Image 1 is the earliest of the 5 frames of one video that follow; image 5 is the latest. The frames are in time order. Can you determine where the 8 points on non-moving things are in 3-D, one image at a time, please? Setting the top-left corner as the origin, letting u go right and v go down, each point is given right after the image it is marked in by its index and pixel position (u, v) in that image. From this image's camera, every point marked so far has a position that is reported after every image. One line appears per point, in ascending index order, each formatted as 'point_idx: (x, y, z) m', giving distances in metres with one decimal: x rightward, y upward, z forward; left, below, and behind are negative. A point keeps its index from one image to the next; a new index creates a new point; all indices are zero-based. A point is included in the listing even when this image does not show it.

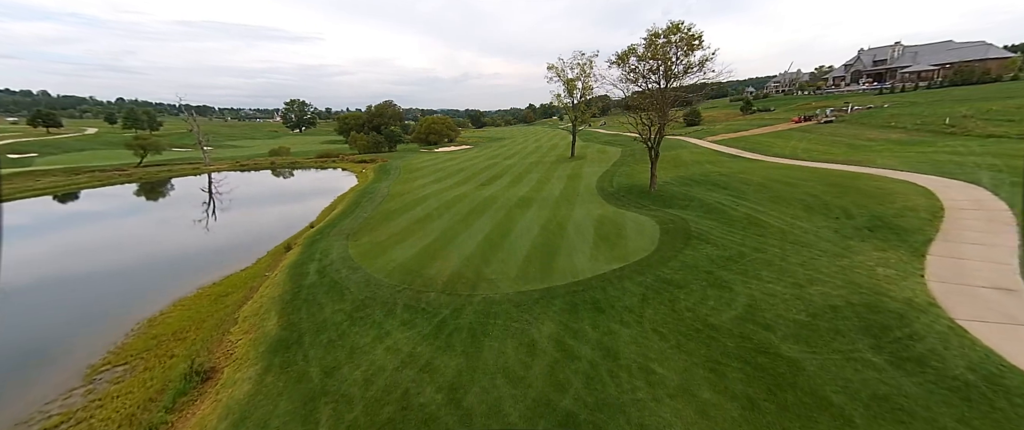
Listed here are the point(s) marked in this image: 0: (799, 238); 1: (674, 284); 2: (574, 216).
0: (+8.8, -0.7, +10.4) m
1: (+4.4, -1.9, +9.2) m
2: (+3.0, -0.1, +16.9) m
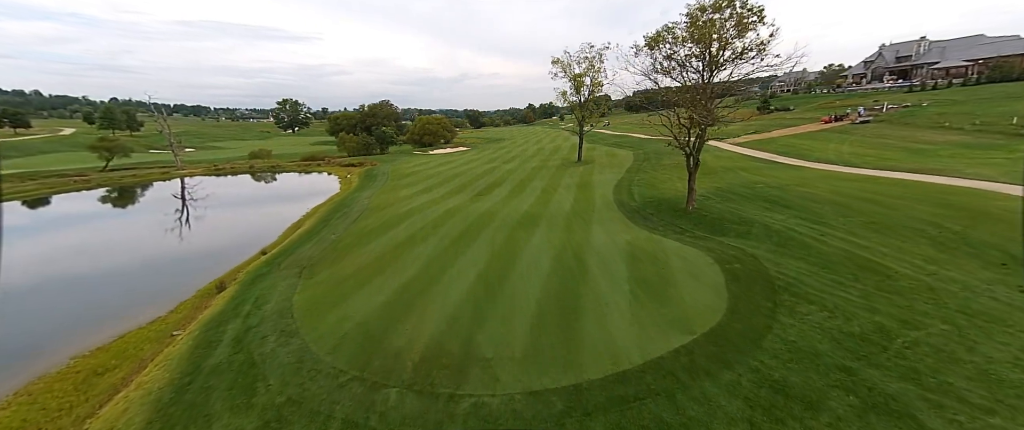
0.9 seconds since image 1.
0: (+8.9, -1.8, +6.7) m
1: (+4.5, -2.9, +5.4) m
2: (+3.1, -1.1, +13.1) m
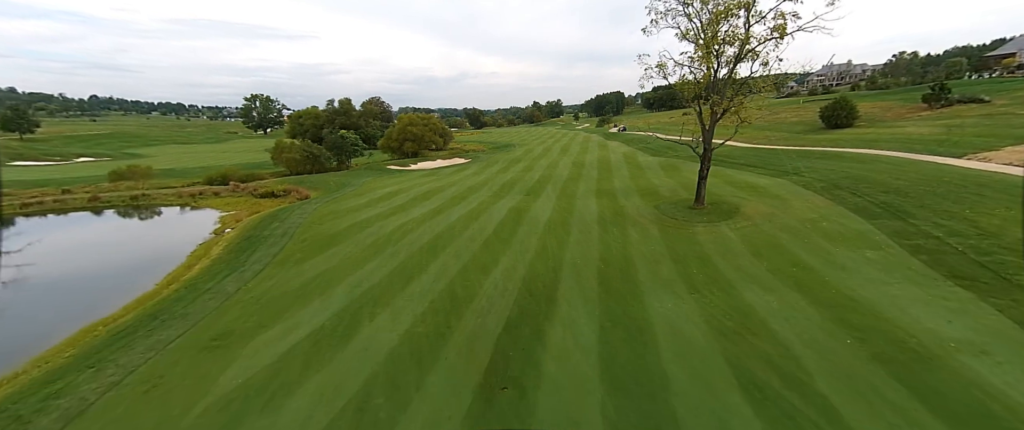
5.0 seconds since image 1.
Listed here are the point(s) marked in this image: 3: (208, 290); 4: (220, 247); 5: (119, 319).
0: (+11.3, -6.8, -12.2) m
1: (+6.9, -8.0, -13.5) m
2: (+5.5, -6.2, -5.8) m
3: (-10.4, -2.6, +11.8) m
4: (-14.1, -1.5, +16.5) m
5: (-12.3, -3.2, +10.7) m
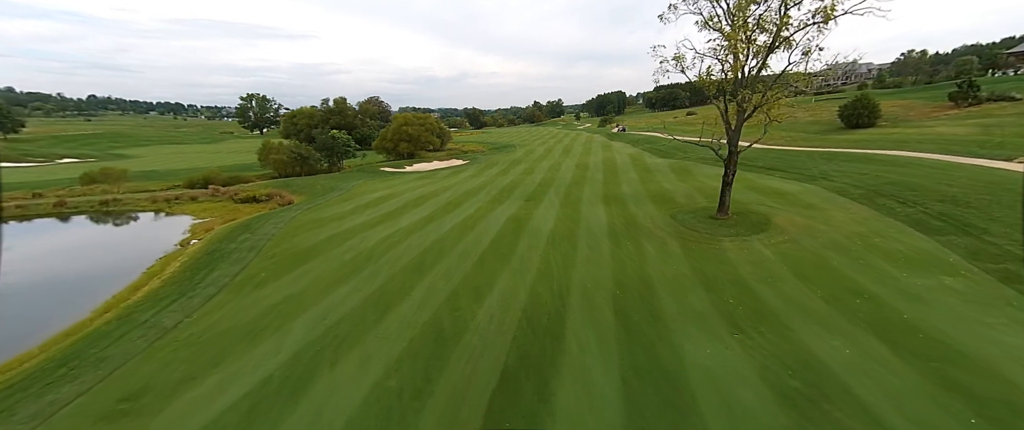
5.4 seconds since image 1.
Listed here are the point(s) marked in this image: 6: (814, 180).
0: (+11.2, -7.3, -14.3) m
1: (+6.8, -8.5, -15.5) m
2: (+5.4, -6.7, -7.9) m
3: (-10.4, -3.0, +9.8) m
4: (-14.1, -2.0, +14.5) m
5: (-12.3, -3.7, +8.6) m
6: (+17.1, +2.0, +19.3) m
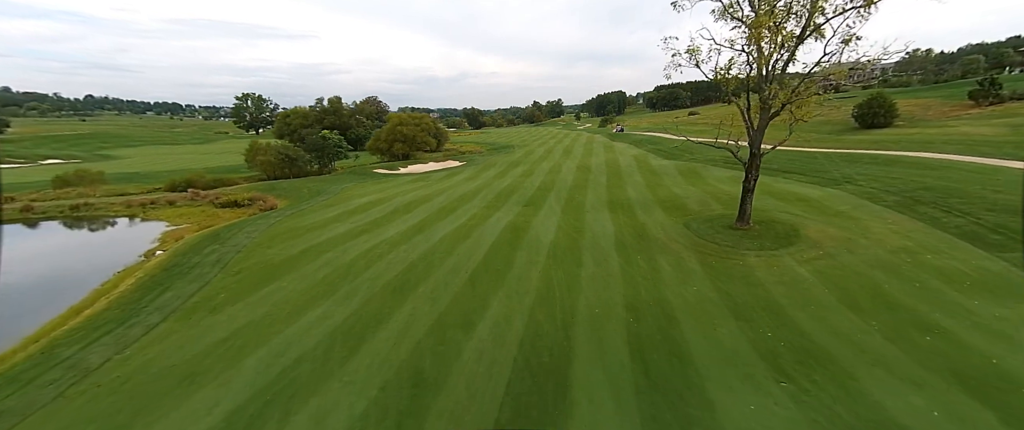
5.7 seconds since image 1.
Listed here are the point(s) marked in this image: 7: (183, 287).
0: (+11.1, -7.7, -15.8) m
1: (+6.7, -8.9, -17.1) m
2: (+5.3, -7.1, -9.4) m
3: (-10.6, -3.4, +8.2) m
4: (-14.3, -2.4, +12.9) m
5: (-12.5, -4.1, +7.1) m
6: (+16.9, +1.6, +17.7) m
7: (-11.2, -2.4, +11.7) m
